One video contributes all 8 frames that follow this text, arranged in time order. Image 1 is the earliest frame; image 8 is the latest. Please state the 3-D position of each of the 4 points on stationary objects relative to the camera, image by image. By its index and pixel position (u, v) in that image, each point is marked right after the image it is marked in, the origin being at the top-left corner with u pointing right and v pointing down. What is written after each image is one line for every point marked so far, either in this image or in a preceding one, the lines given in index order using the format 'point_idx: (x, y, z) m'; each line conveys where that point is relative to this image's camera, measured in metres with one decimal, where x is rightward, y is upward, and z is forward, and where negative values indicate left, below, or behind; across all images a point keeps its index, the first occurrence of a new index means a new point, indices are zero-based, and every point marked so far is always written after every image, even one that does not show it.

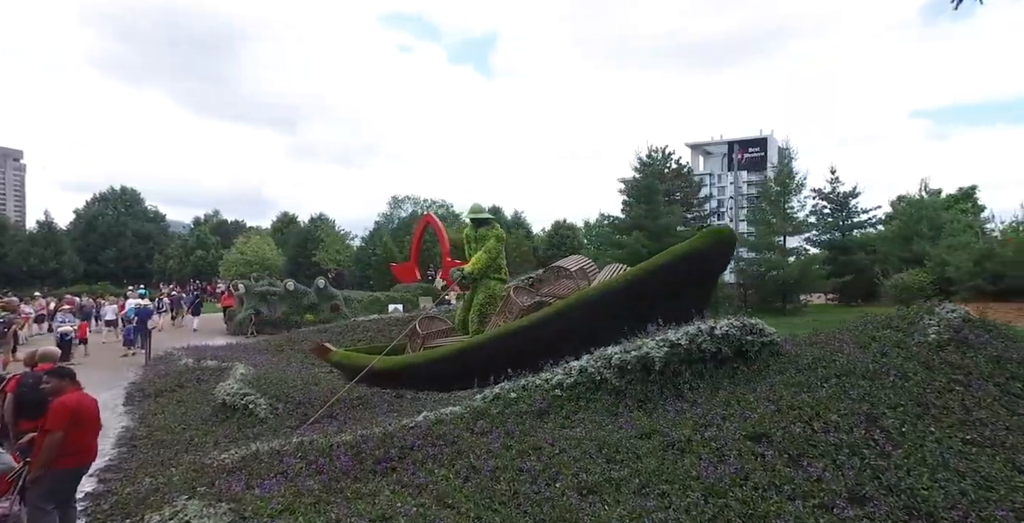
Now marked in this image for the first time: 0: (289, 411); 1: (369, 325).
0: (-2.7, -1.8, +6.8) m
1: (-3.3, -1.5, +12.9) m
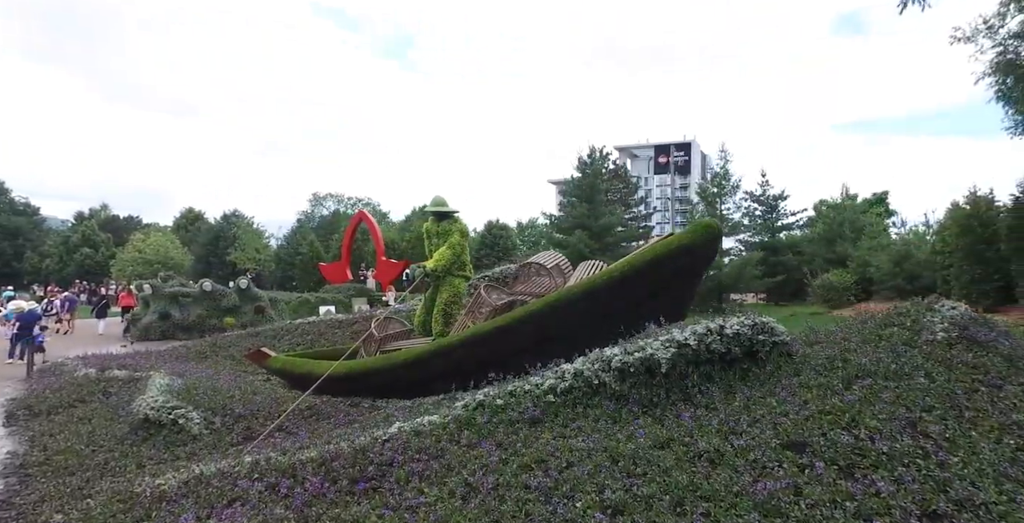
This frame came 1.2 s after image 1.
0: (-3.1, -1.7, +6.0) m
1: (-4.4, -1.4, +12.0) m
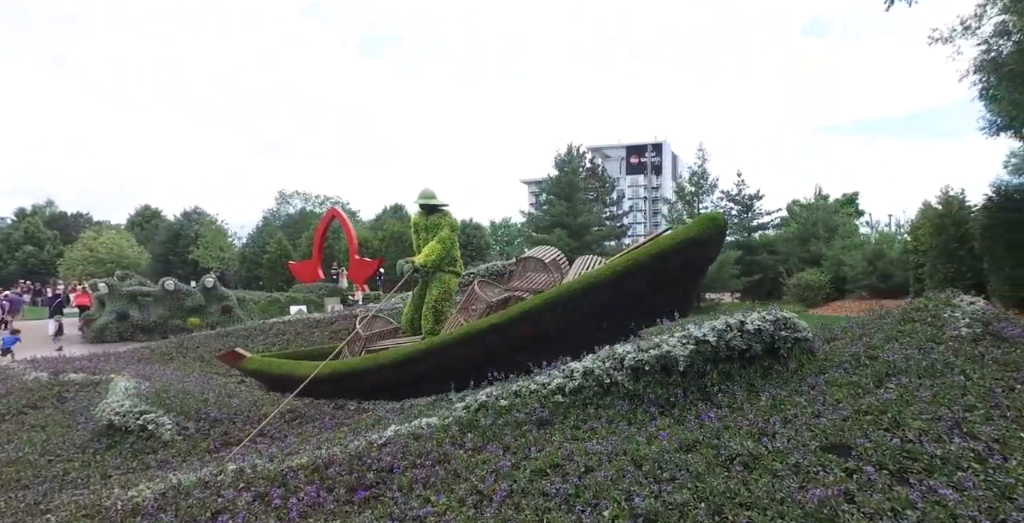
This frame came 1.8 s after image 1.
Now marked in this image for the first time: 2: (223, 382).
0: (-3.1, -1.7, +5.6) m
1: (-4.8, -1.4, +11.5) m
2: (-4.1, -1.7, +7.9) m
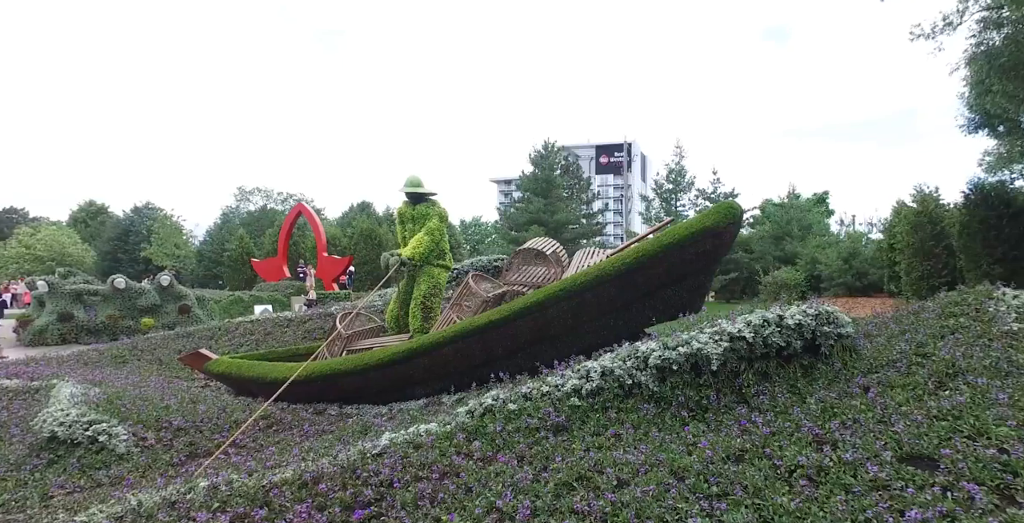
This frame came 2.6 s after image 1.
0: (-3.1, -1.6, +5.1) m
1: (-5.1, -1.3, +10.8) m
2: (-4.2, -1.6, +7.3) m
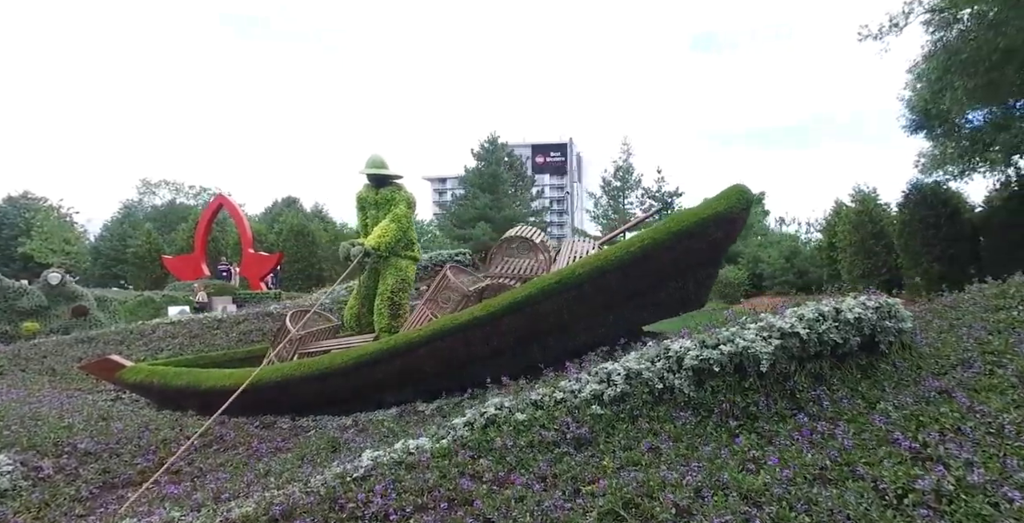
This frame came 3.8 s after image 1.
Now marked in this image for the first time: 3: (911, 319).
0: (-3.2, -1.5, +4.1) m
1: (-5.9, -1.2, +9.6) m
2: (-4.5, -1.5, +6.2) m
3: (+2.2, -0.3, +3.2) m
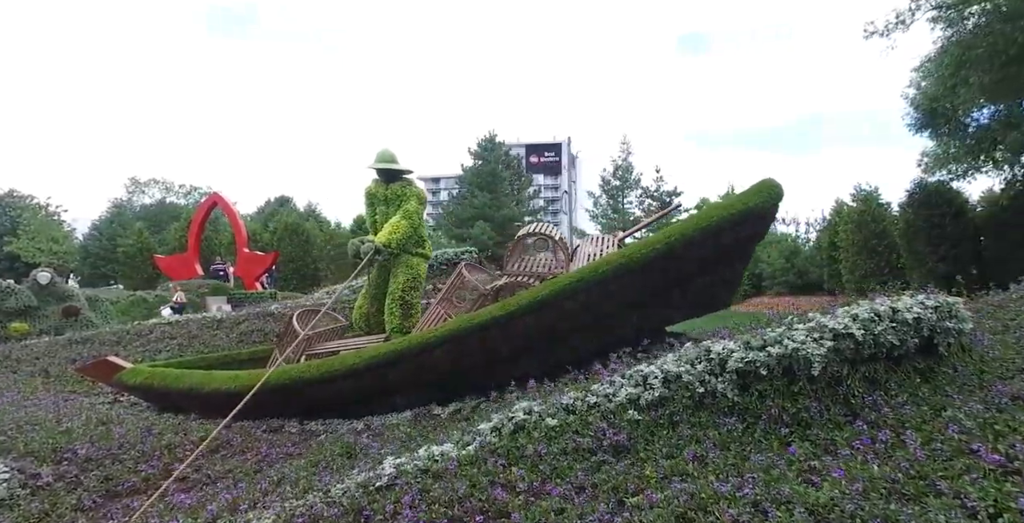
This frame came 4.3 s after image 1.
0: (-3.0, -1.5, +3.9) m
1: (-5.8, -1.1, +9.4) m
2: (-4.4, -1.5, +5.9) m
3: (+2.4, -0.3, +3.0) m
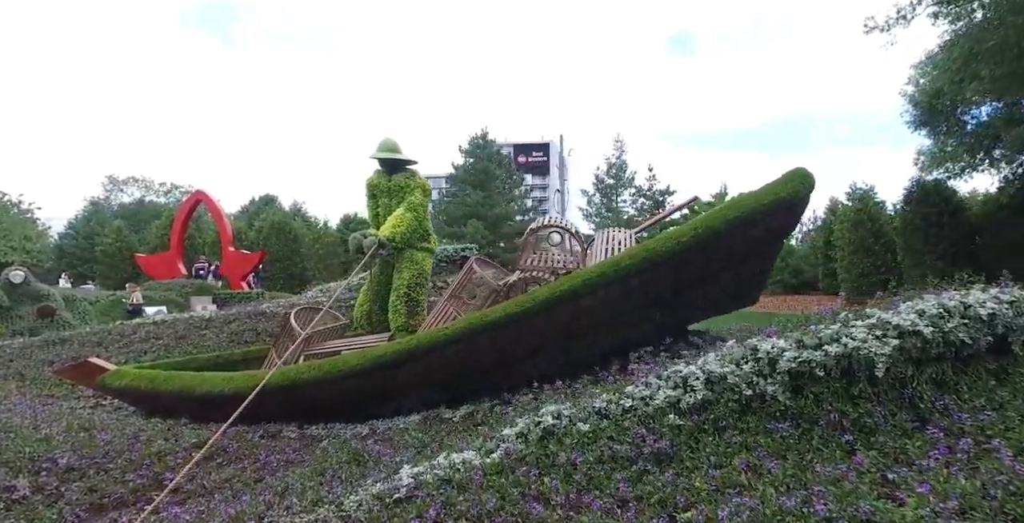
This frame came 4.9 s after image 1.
0: (-2.9, -1.4, +3.6) m
1: (-5.8, -1.1, +9.0) m
2: (-4.3, -1.4, +5.6) m
3: (+2.5, -0.3, +2.8) m
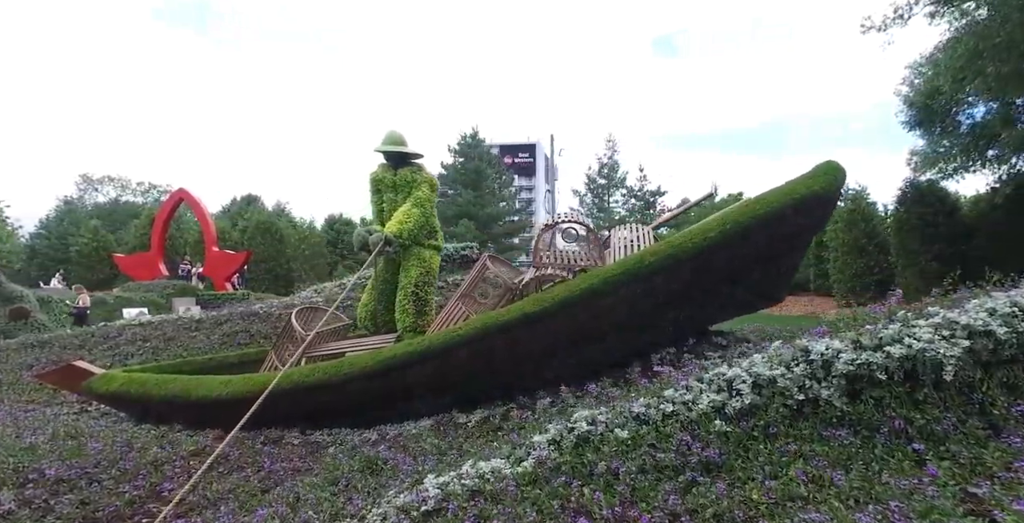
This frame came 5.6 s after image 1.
0: (-2.8, -1.4, +3.3) m
1: (-5.8, -1.1, +8.6) m
2: (-4.2, -1.4, +5.3) m
3: (+2.7, -0.2, +2.7) m
